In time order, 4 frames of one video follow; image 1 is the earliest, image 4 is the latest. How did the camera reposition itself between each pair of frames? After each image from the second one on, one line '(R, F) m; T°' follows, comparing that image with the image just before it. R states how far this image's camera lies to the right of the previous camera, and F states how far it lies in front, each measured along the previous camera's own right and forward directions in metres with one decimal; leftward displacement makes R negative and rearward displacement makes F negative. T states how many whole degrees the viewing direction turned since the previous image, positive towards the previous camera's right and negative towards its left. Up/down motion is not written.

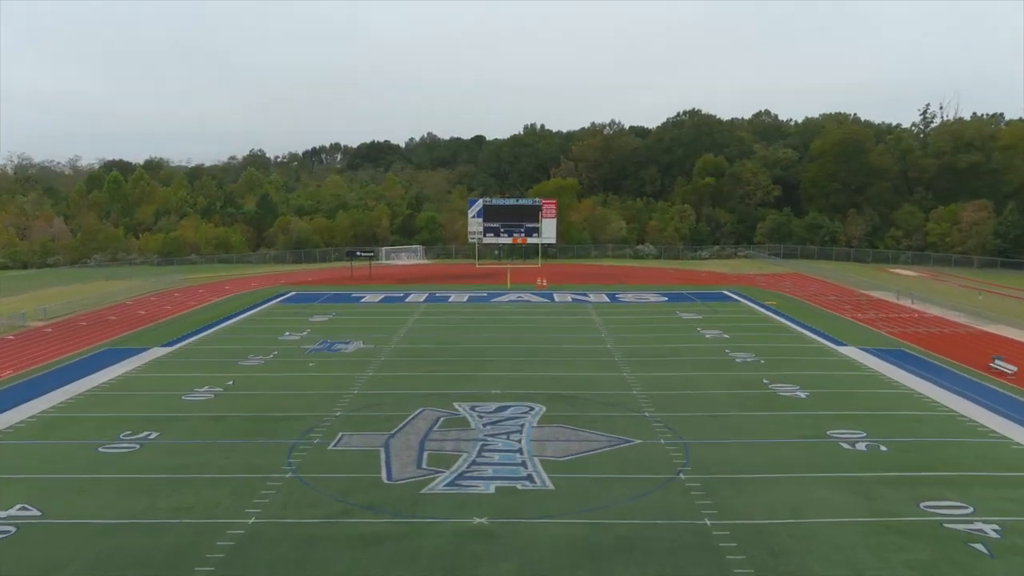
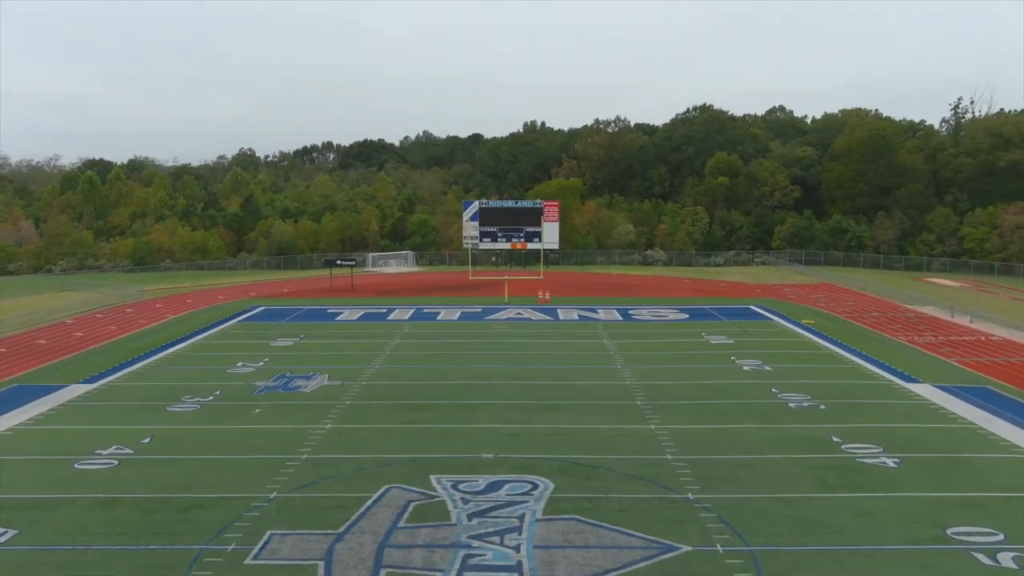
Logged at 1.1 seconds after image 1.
(0.0, +4.1) m; 0°
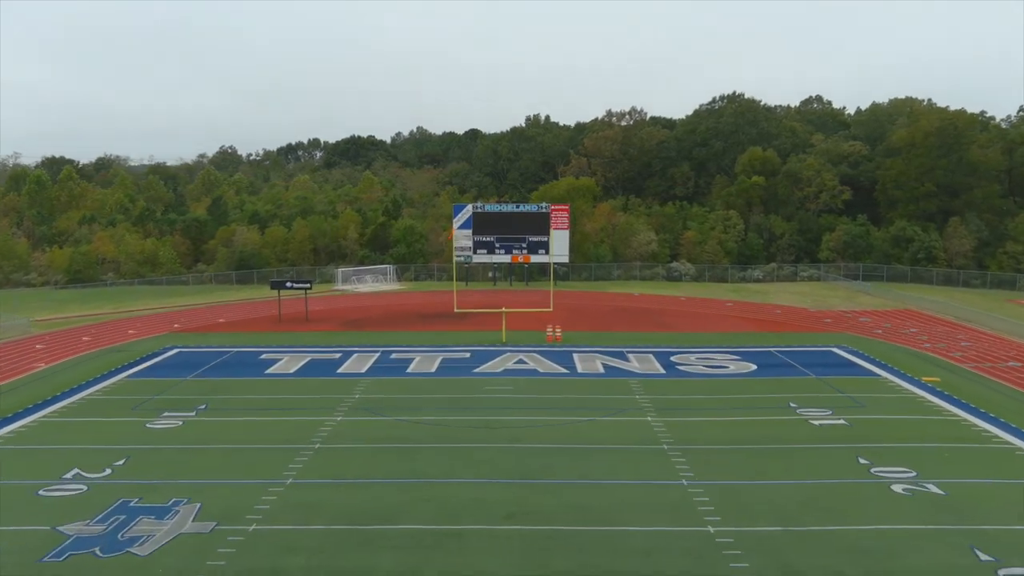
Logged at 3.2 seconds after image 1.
(0.0, +7.8) m; 0°
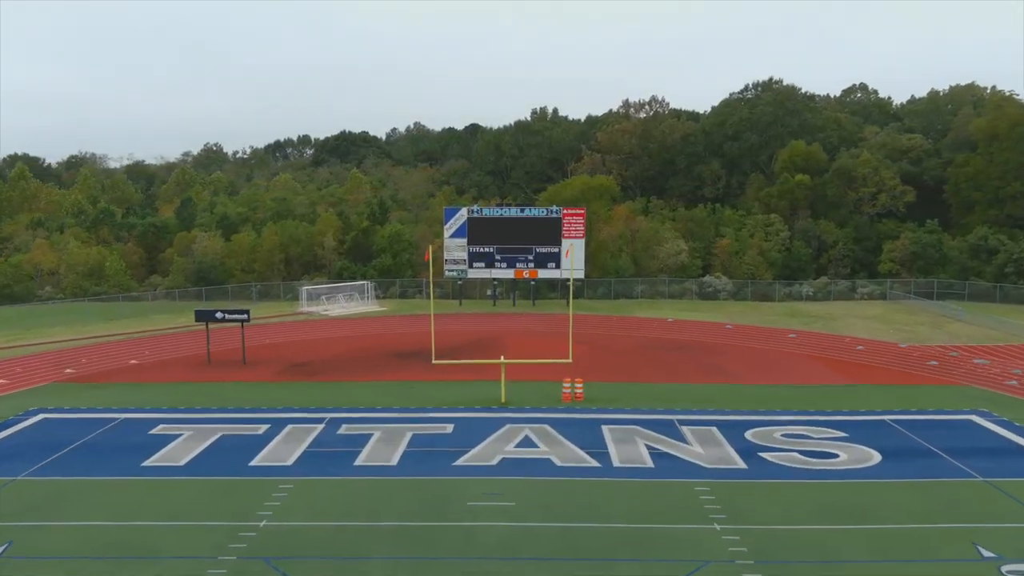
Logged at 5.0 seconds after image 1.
(0.0, +6.6) m; 0°
